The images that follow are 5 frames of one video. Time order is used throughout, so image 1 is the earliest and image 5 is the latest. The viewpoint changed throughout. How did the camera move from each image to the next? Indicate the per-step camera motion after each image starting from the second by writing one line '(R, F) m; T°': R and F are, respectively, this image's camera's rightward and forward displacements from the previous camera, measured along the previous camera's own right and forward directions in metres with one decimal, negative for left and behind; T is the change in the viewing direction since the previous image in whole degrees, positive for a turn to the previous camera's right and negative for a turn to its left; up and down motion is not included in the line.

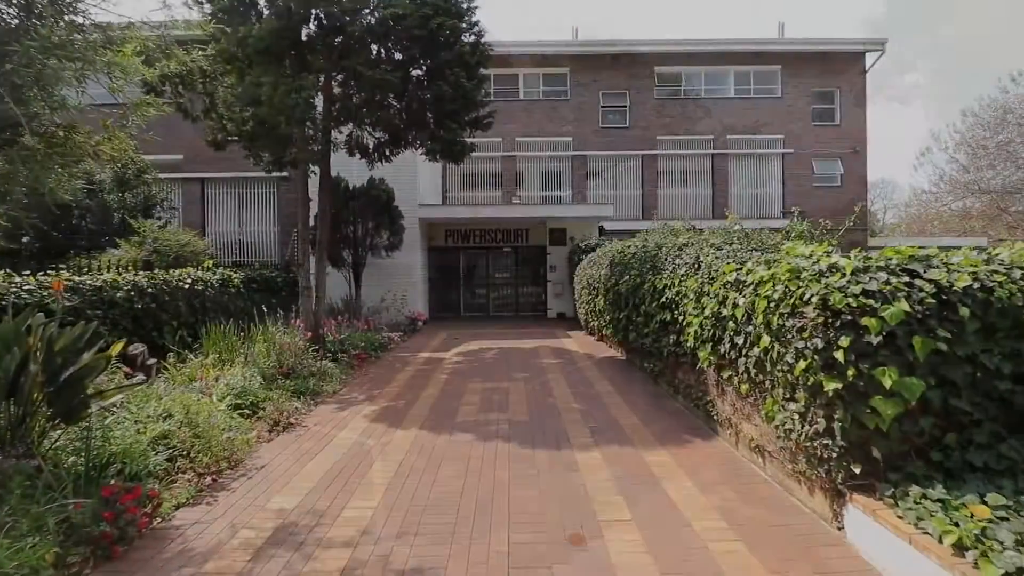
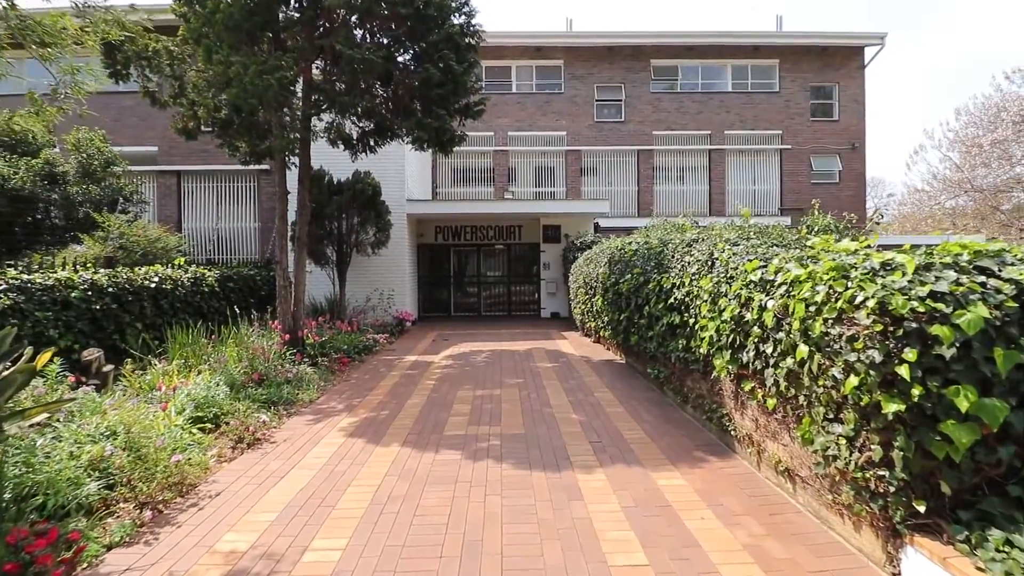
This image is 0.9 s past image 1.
(0.0, +0.6) m; +1°
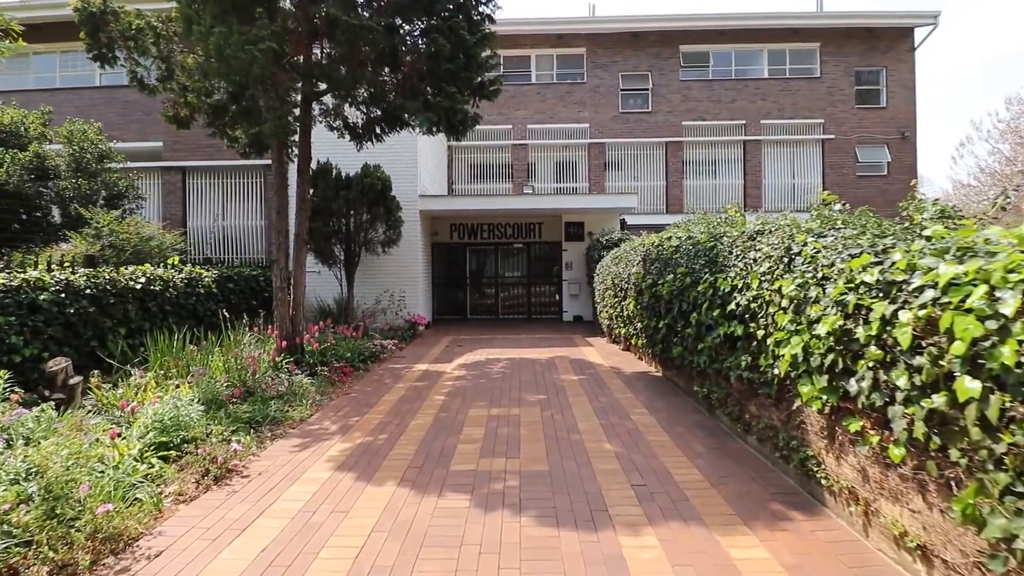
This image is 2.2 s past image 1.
(0.0, +1.0) m; -2°
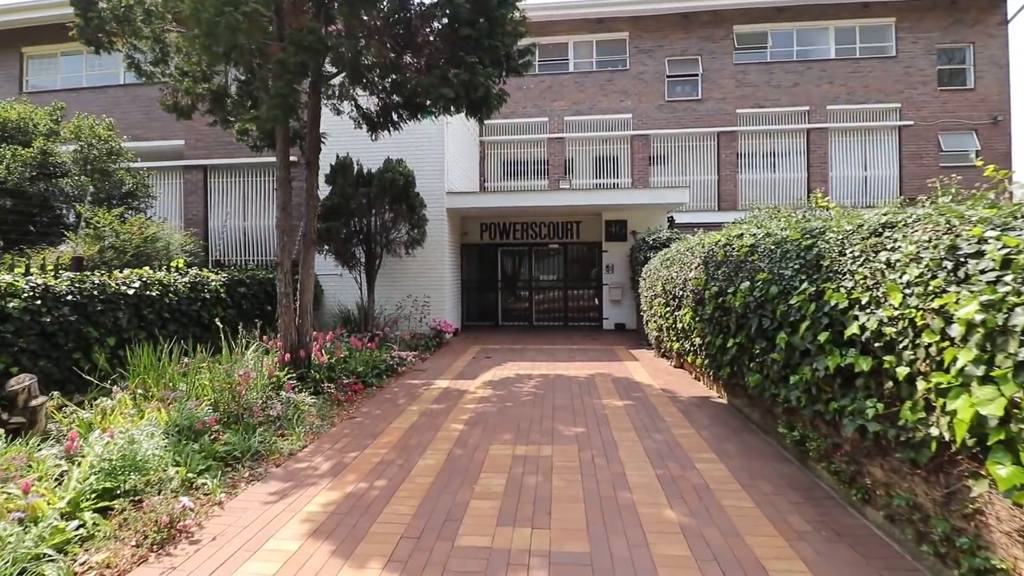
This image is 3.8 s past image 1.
(+0.1, +1.2) m; -4°
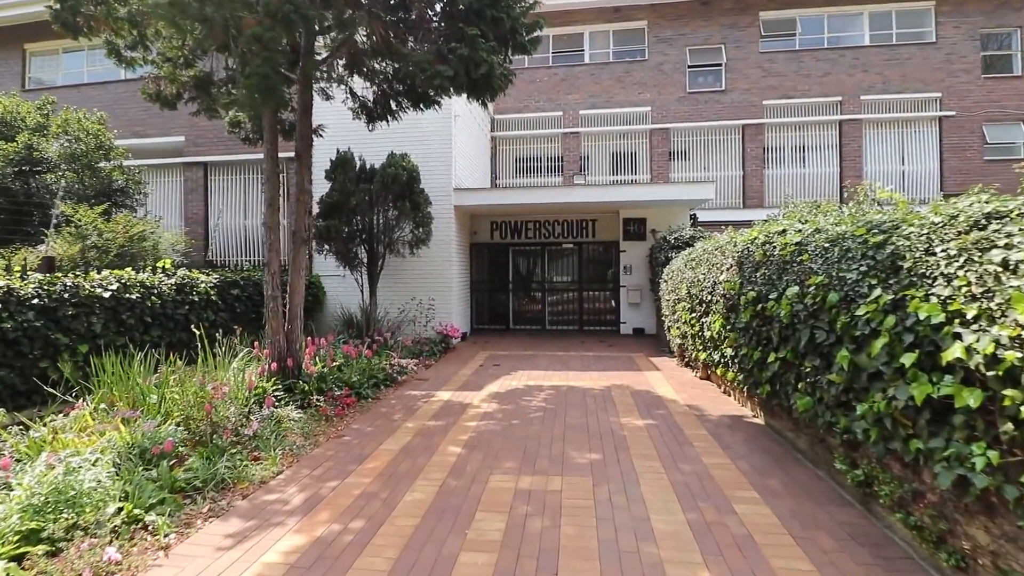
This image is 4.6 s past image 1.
(+0.1, +0.7) m; -2°
